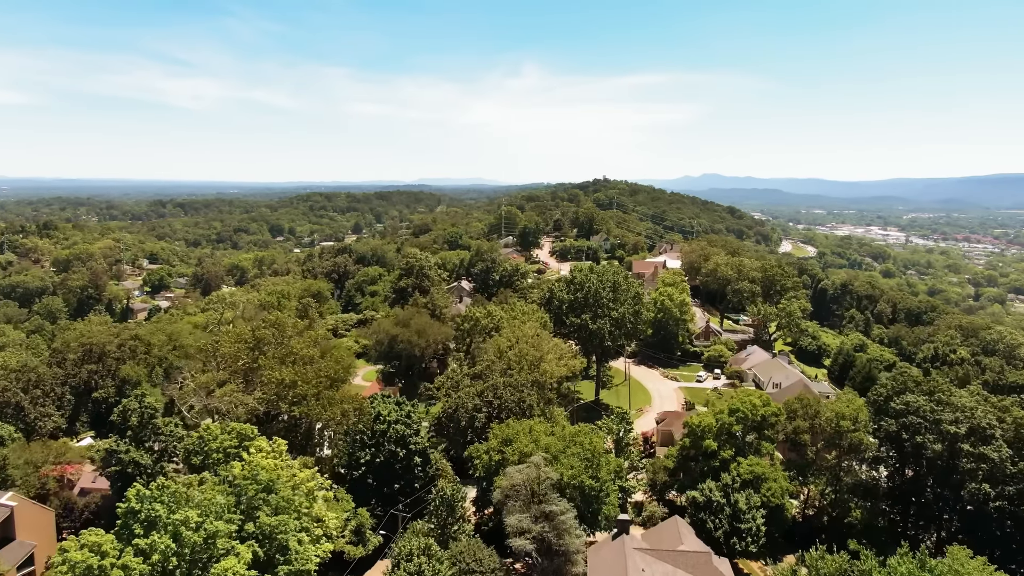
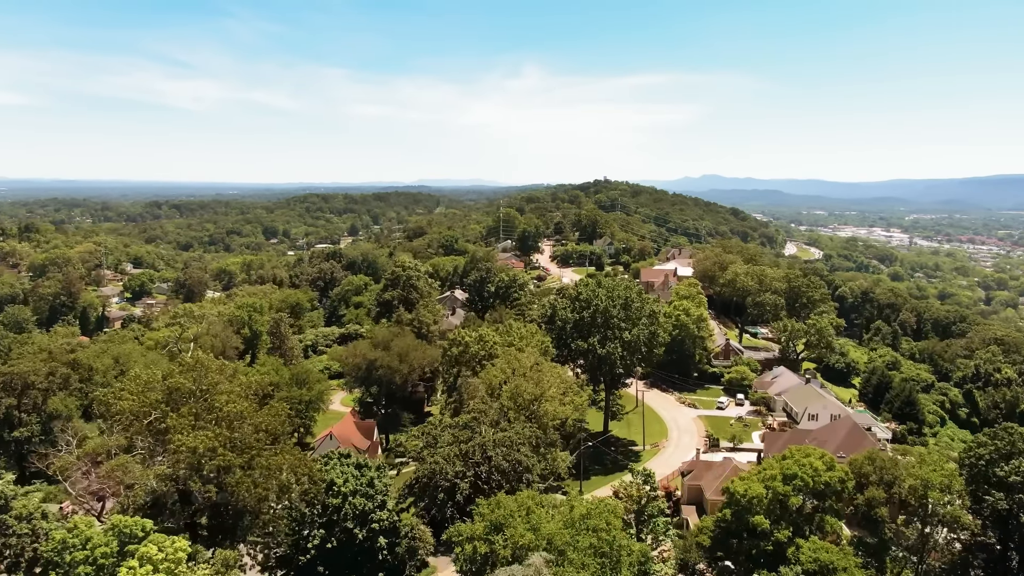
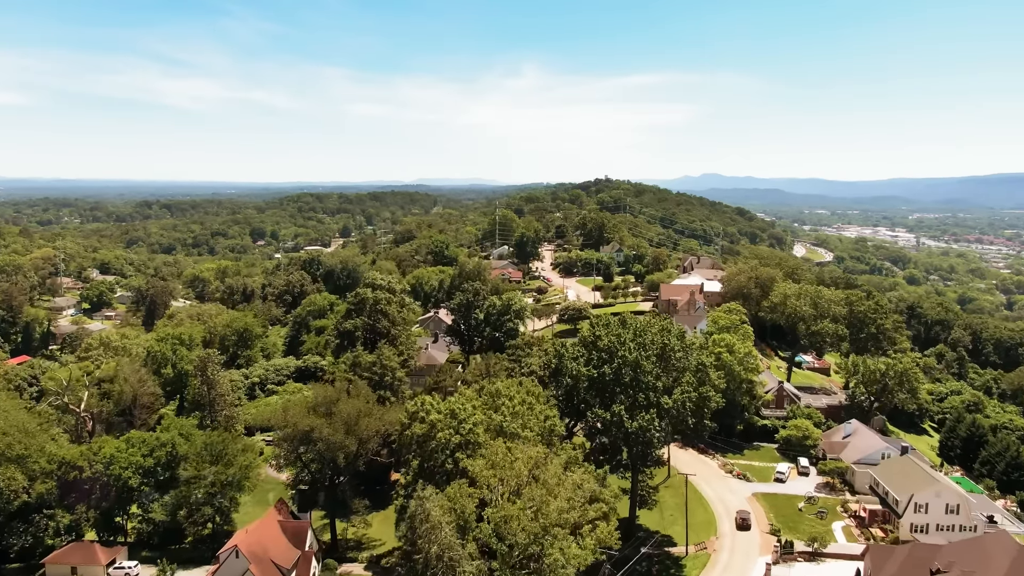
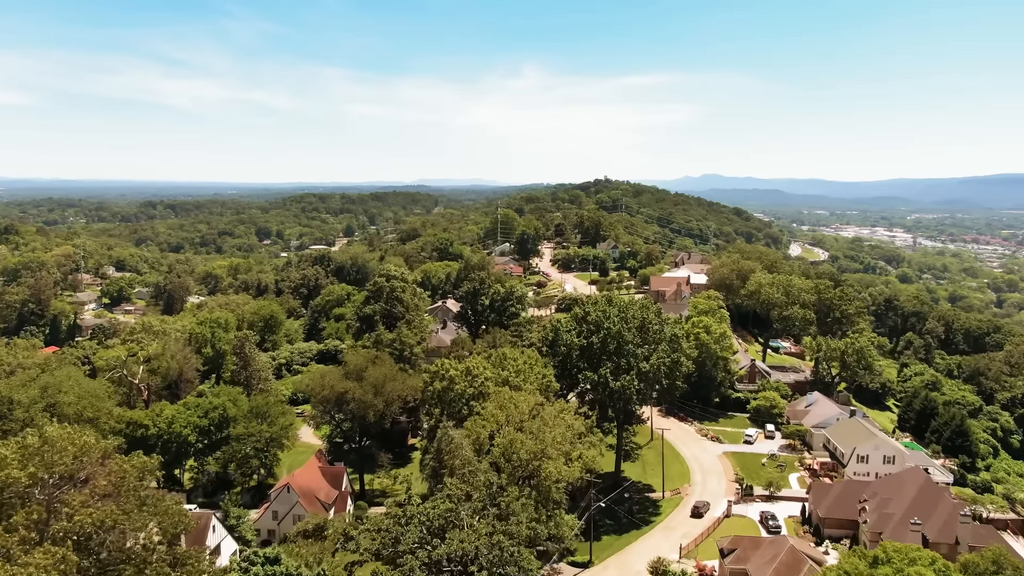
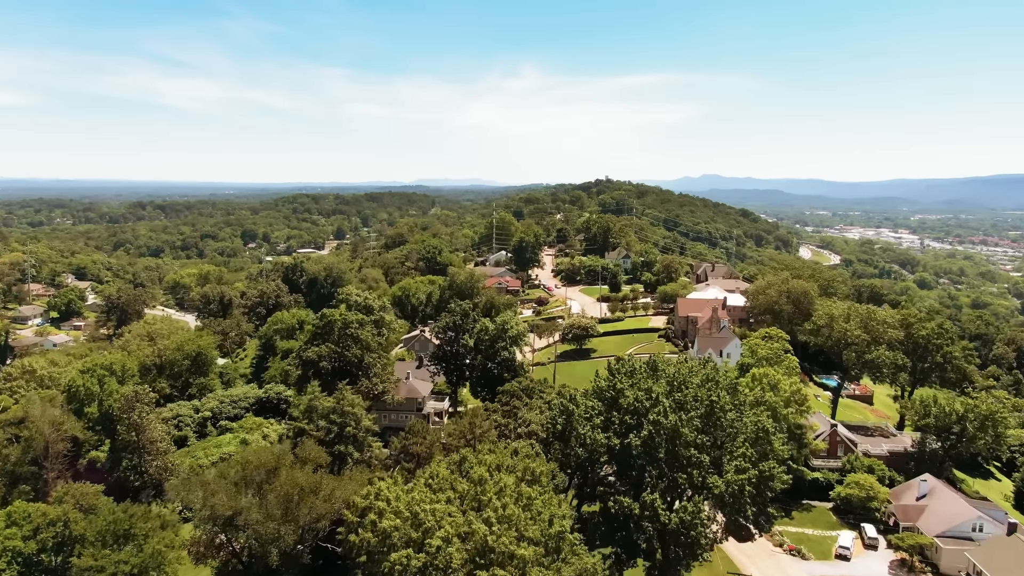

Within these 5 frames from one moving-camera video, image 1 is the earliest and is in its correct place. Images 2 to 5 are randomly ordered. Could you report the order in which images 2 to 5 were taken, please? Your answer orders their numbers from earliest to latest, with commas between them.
2, 4, 3, 5
